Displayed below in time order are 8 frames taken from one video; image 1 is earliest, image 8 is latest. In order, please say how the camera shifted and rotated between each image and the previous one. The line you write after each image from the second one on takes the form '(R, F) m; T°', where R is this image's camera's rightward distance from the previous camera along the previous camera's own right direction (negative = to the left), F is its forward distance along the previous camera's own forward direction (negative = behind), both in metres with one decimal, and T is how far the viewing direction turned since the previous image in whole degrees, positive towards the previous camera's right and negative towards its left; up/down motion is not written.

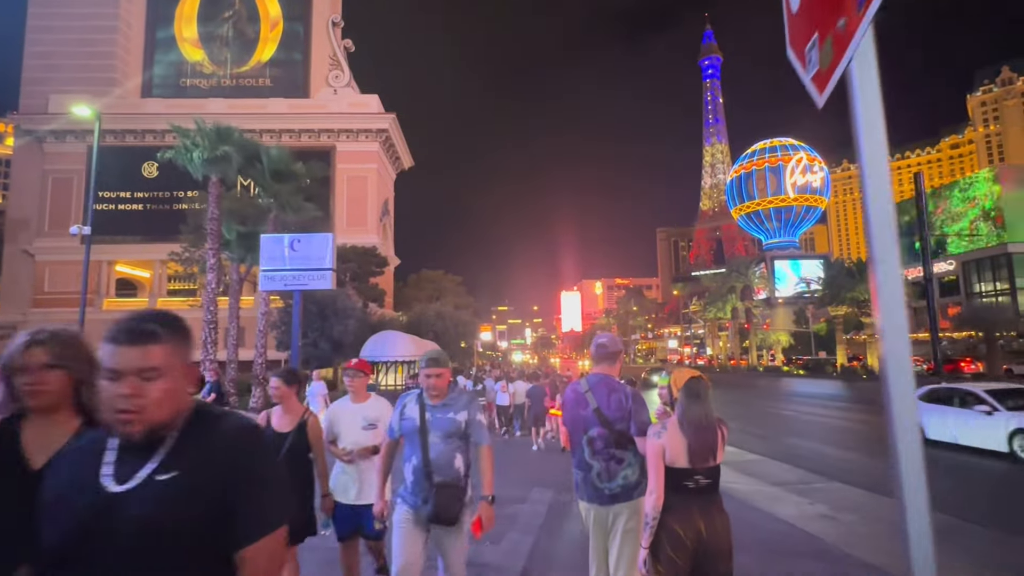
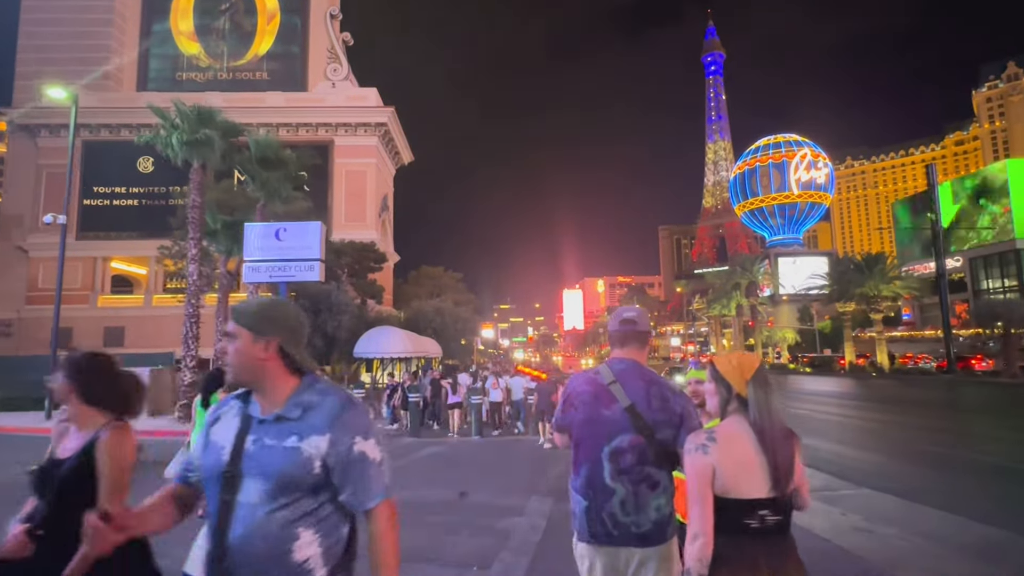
(+0.1, +1.1) m; 0°
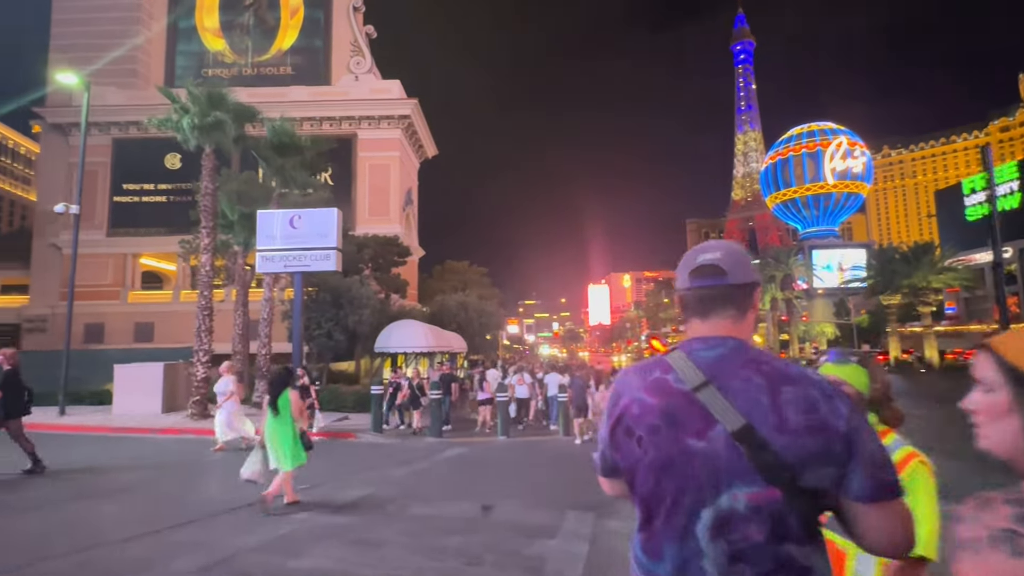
(-0.1, +1.3) m; -3°
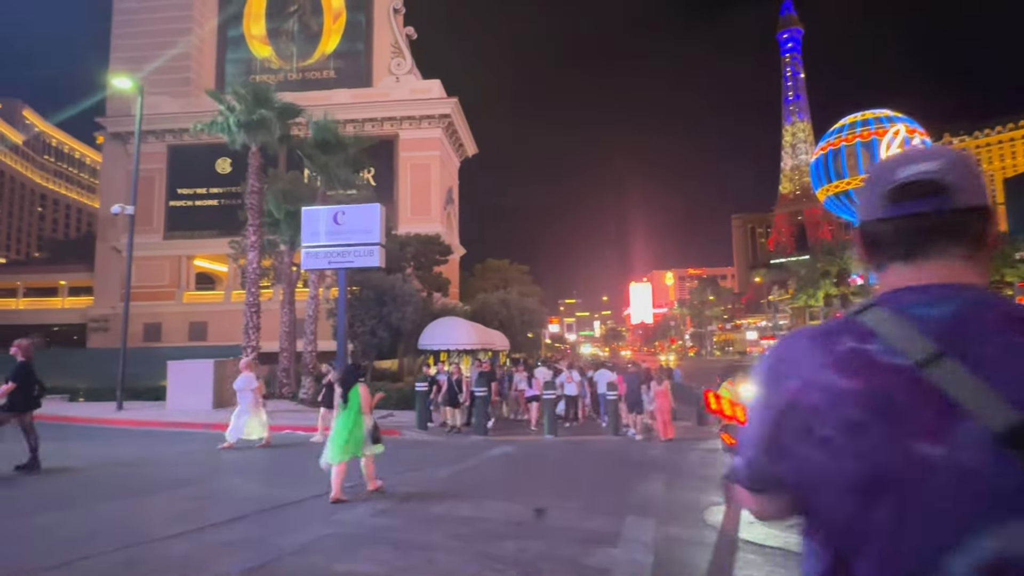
(-0.2, +0.5) m; -4°
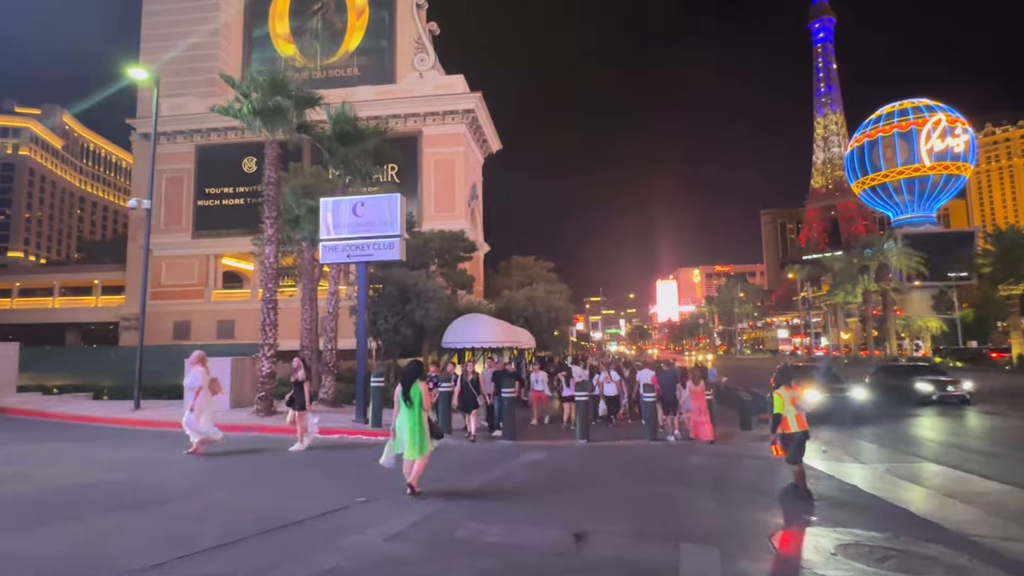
(-0.1, +1.1) m; -3°
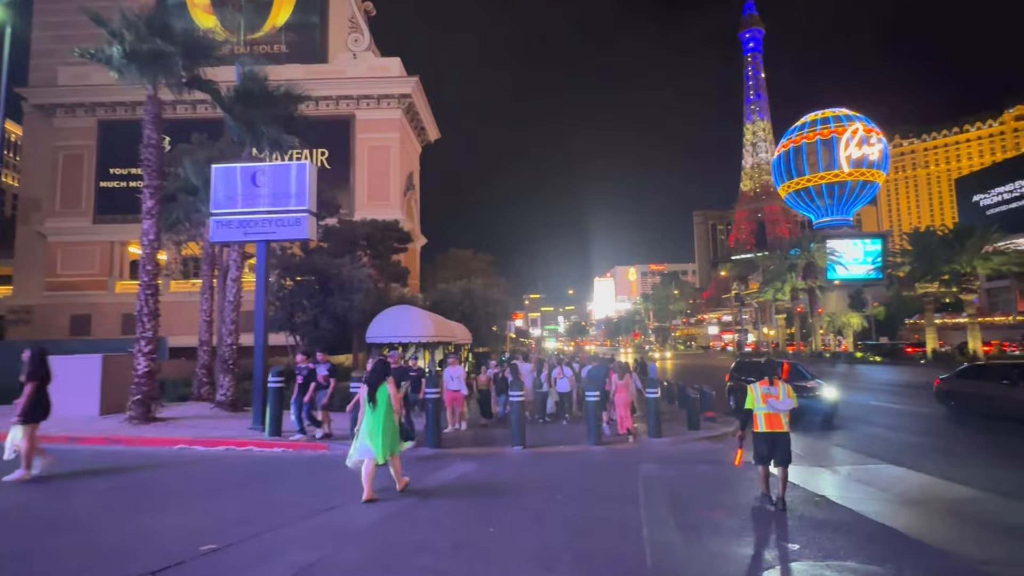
(+0.3, +2.0) m; +6°
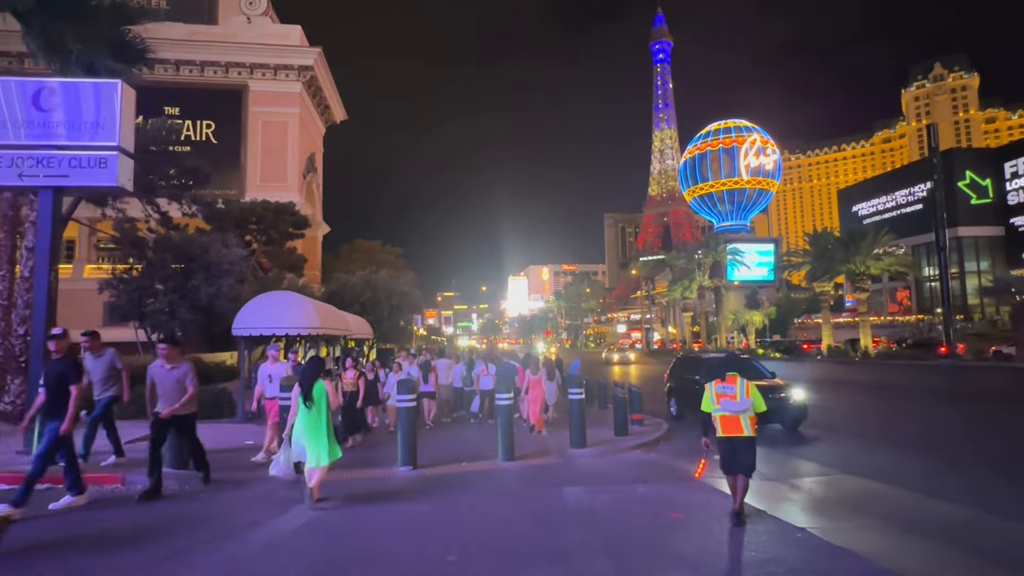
(+0.4, +2.9) m; +9°
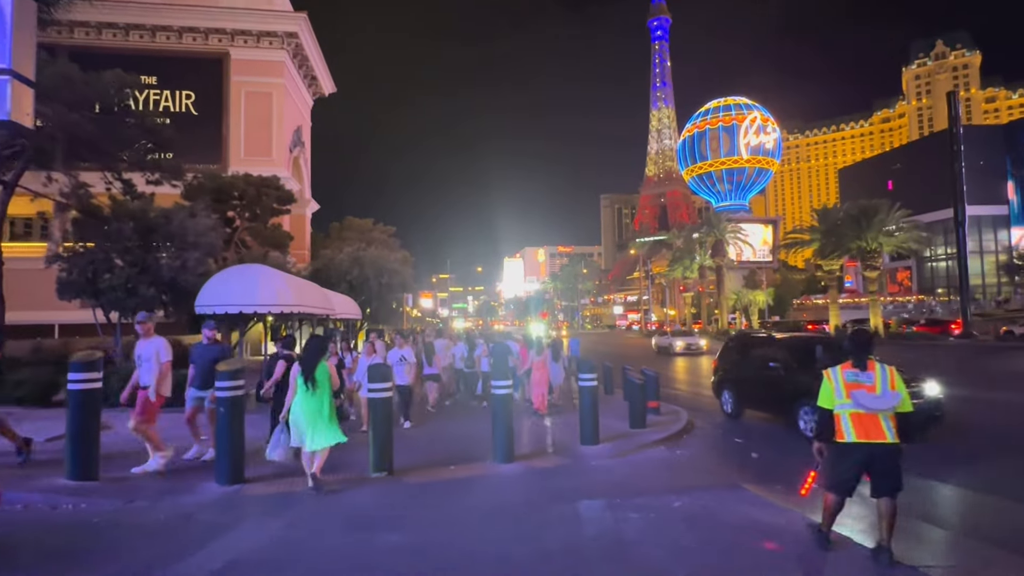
(-0.1, +2.0) m; 0°
